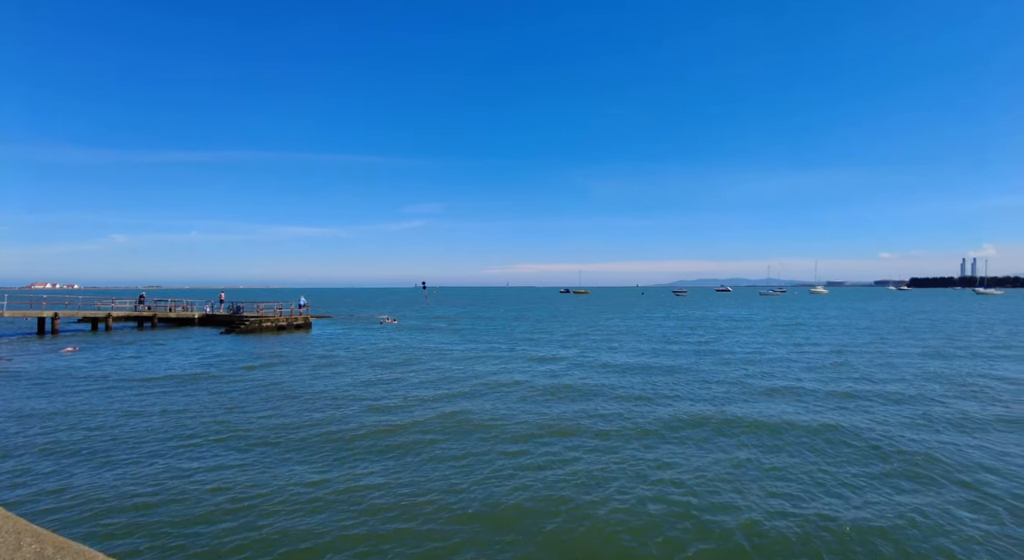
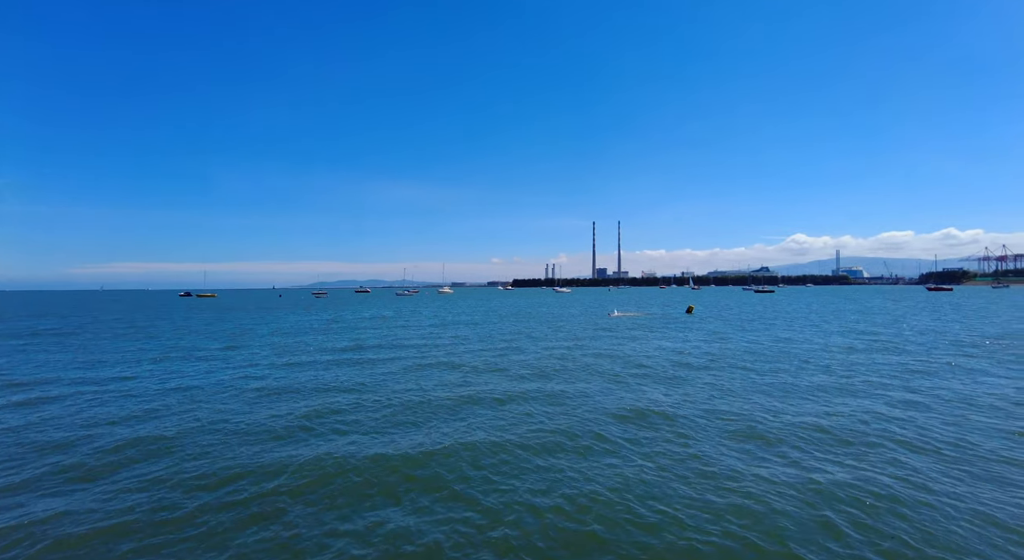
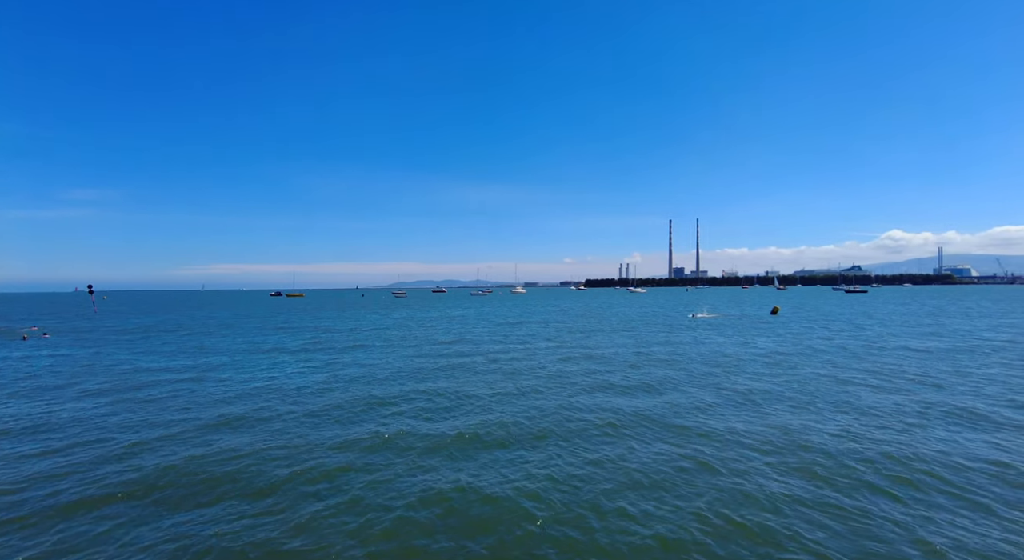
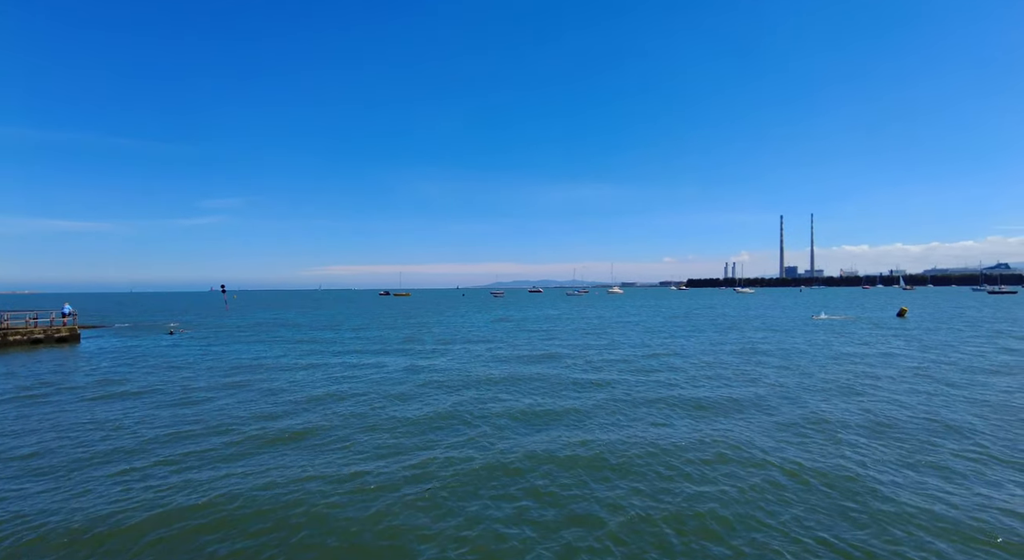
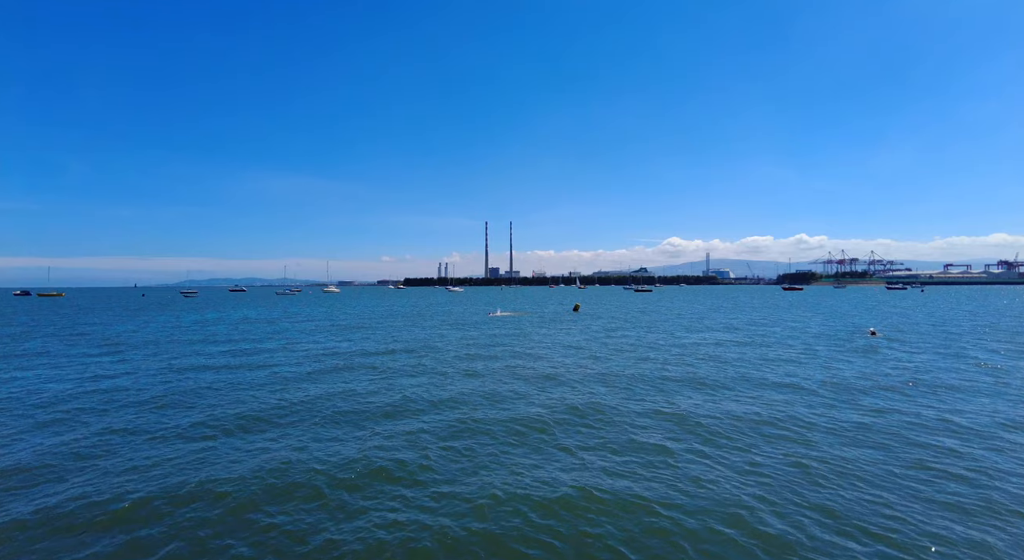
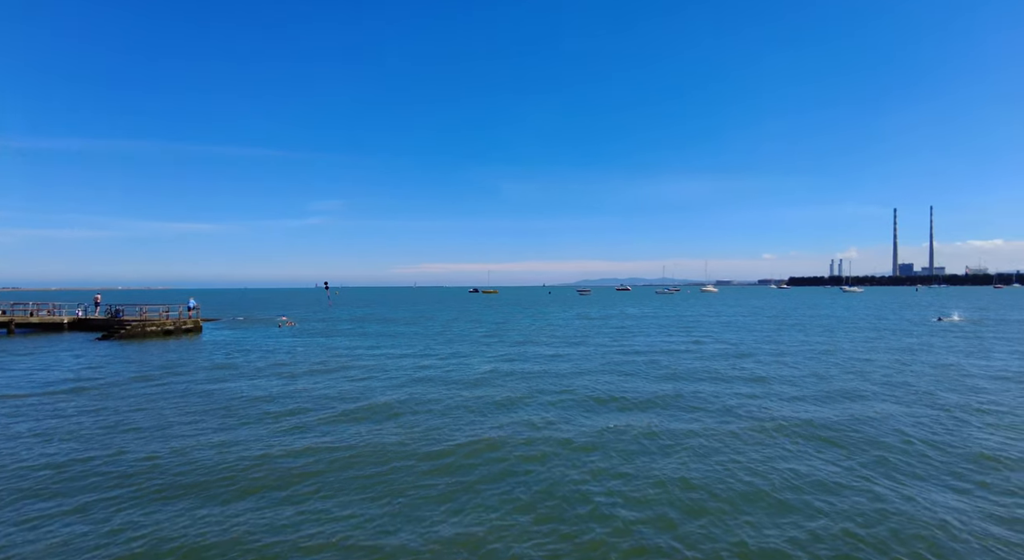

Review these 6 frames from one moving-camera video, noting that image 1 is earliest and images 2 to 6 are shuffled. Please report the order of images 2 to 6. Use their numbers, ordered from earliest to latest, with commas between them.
6, 4, 3, 2, 5
